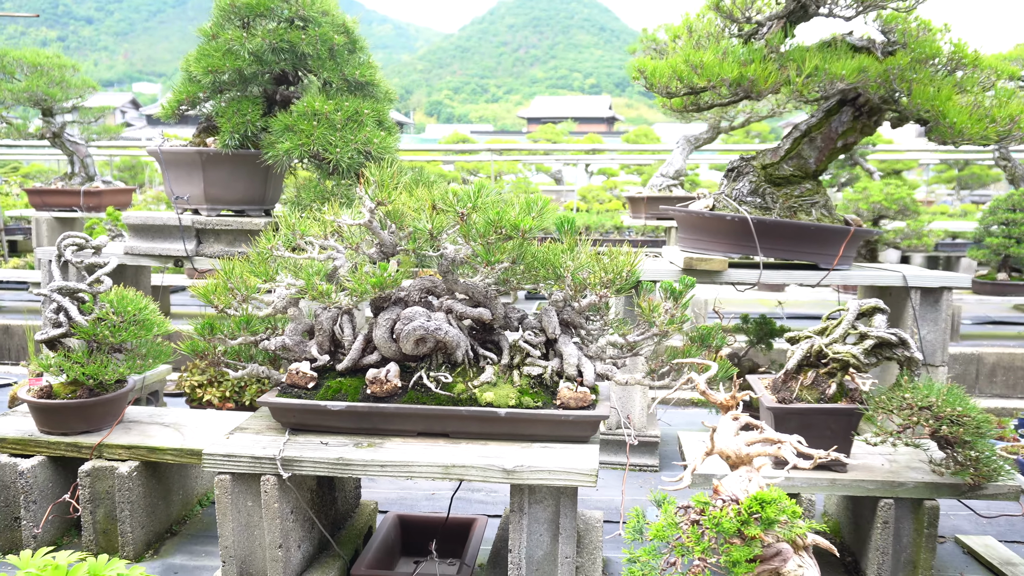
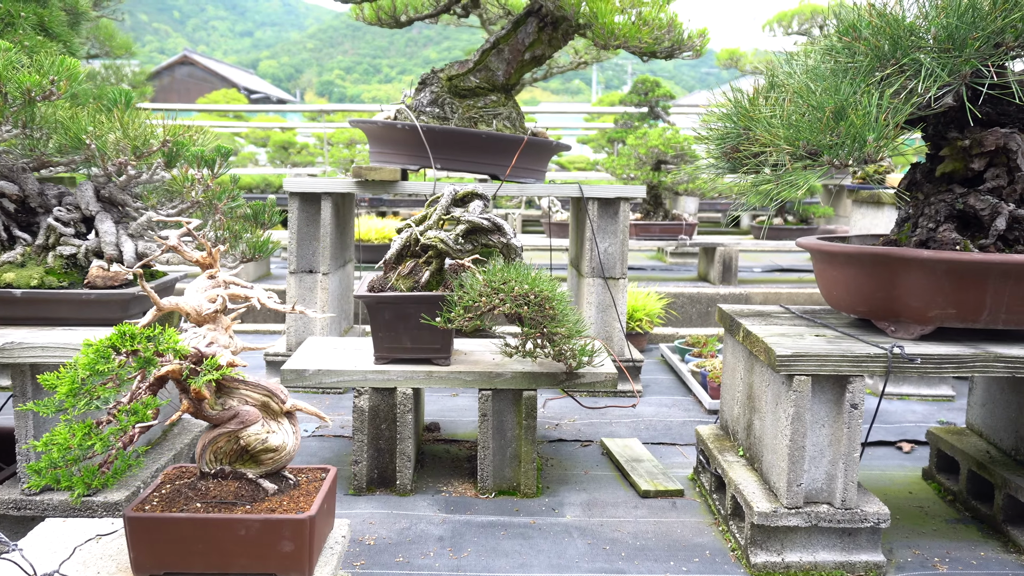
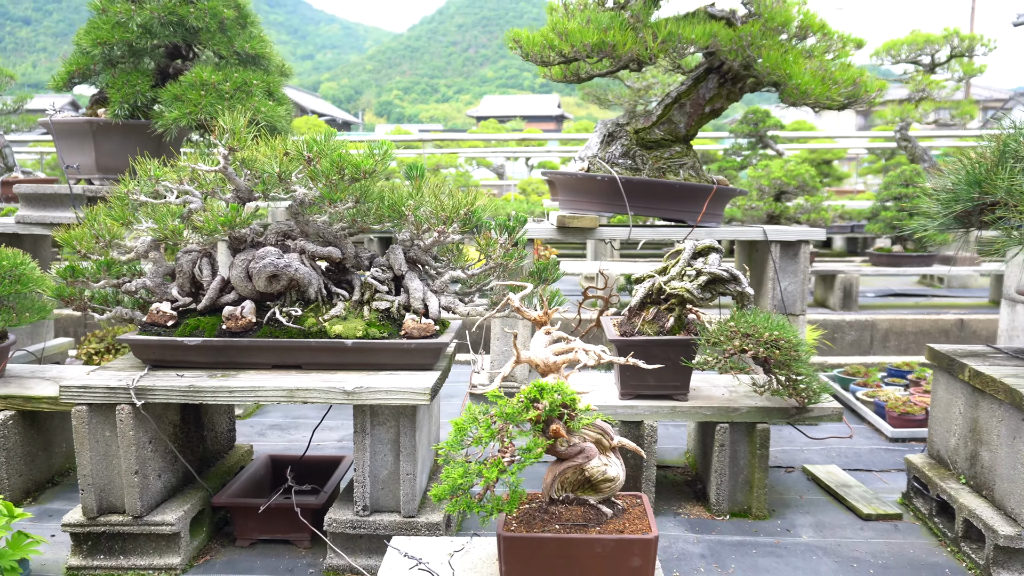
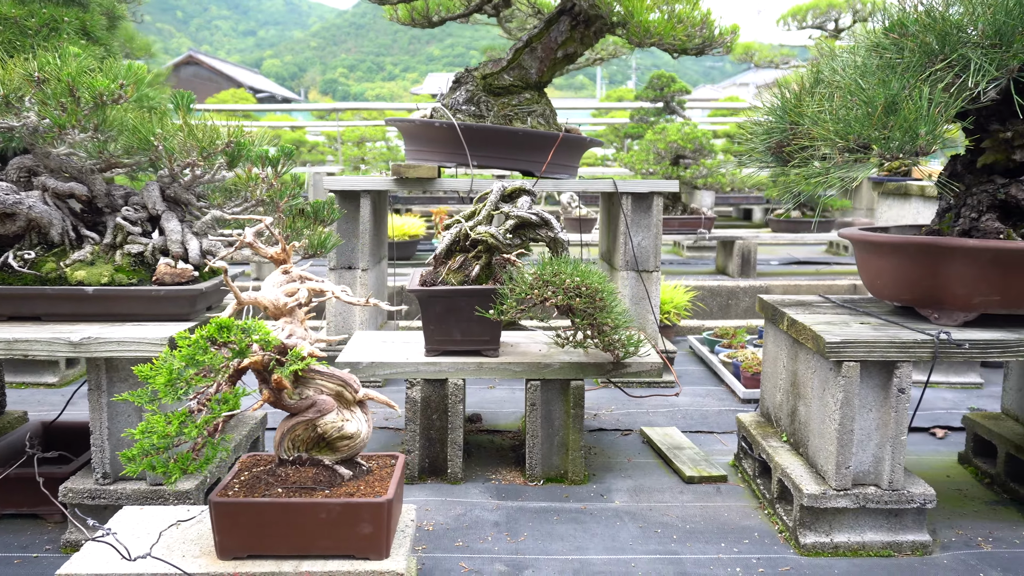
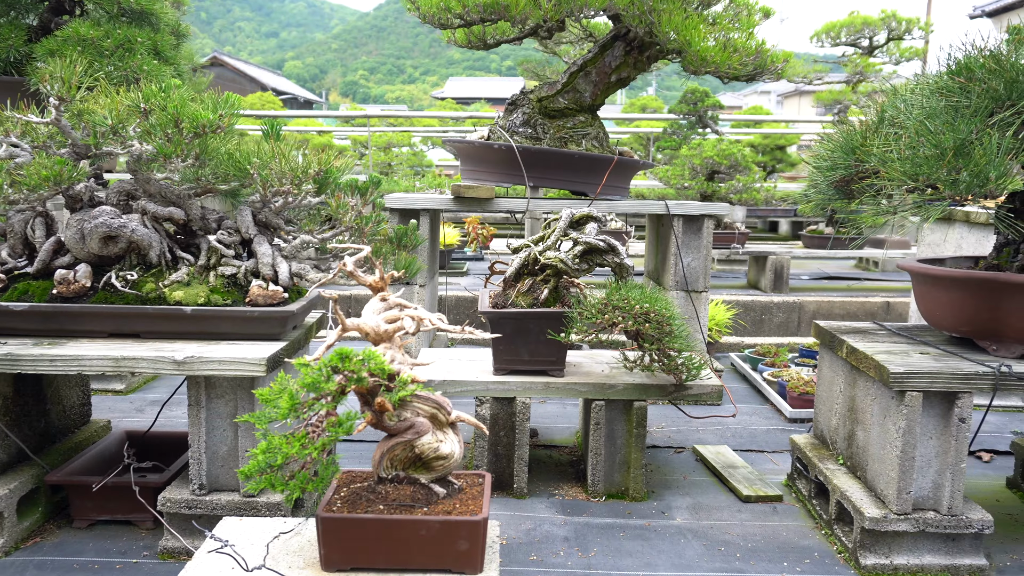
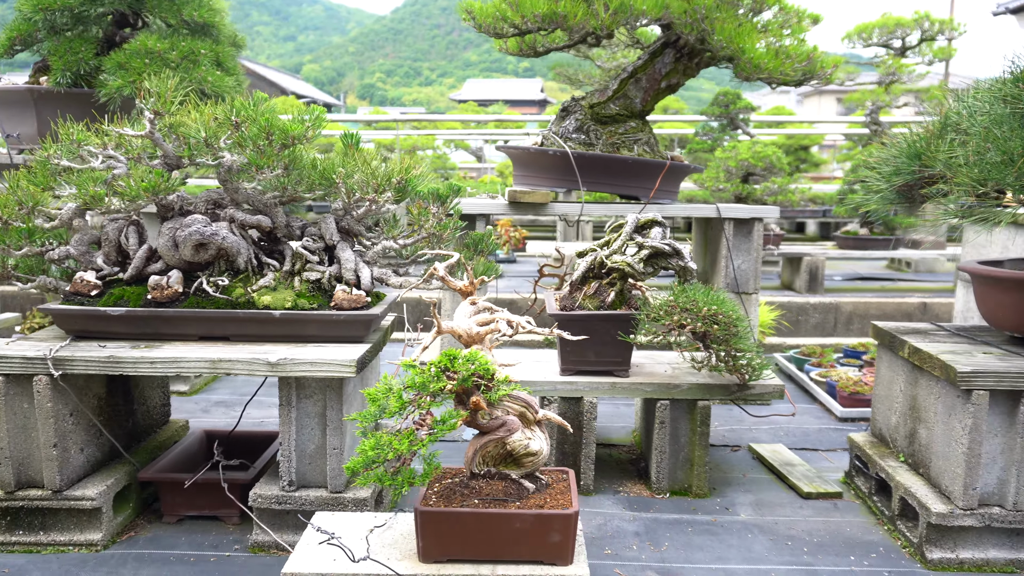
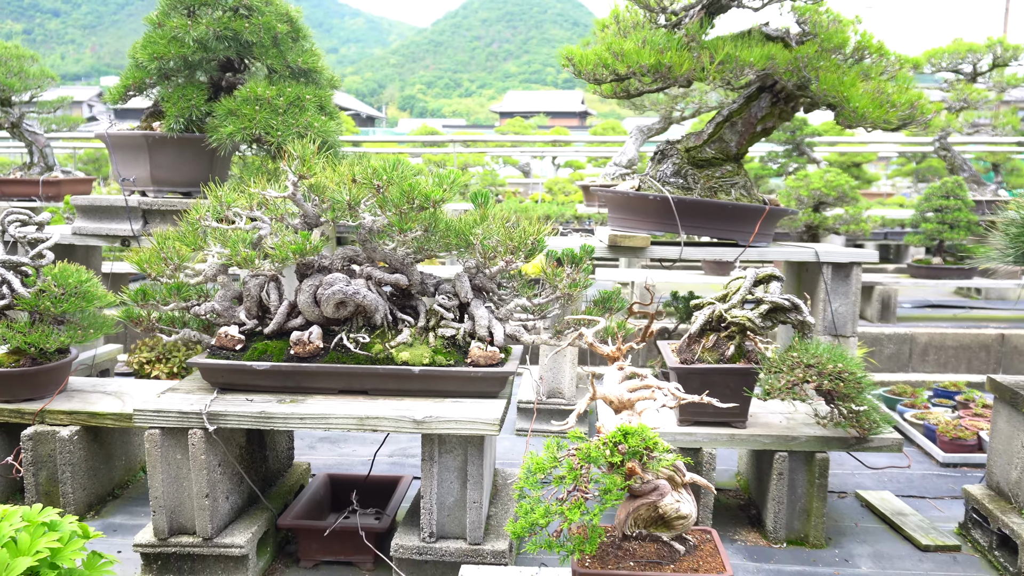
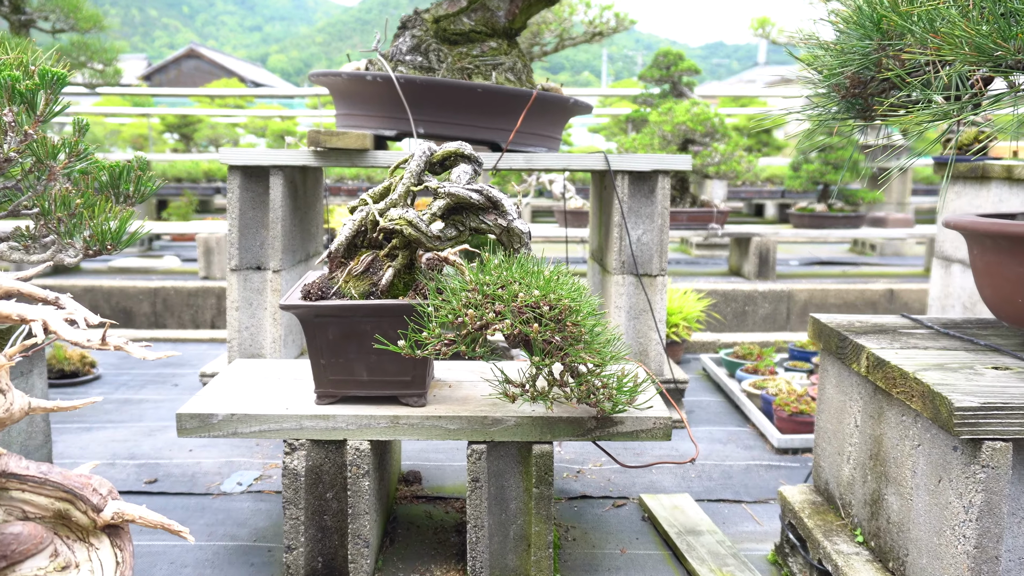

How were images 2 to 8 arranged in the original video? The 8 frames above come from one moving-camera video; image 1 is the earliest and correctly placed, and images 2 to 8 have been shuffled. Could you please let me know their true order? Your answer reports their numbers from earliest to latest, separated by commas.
7, 3, 6, 5, 4, 2, 8
